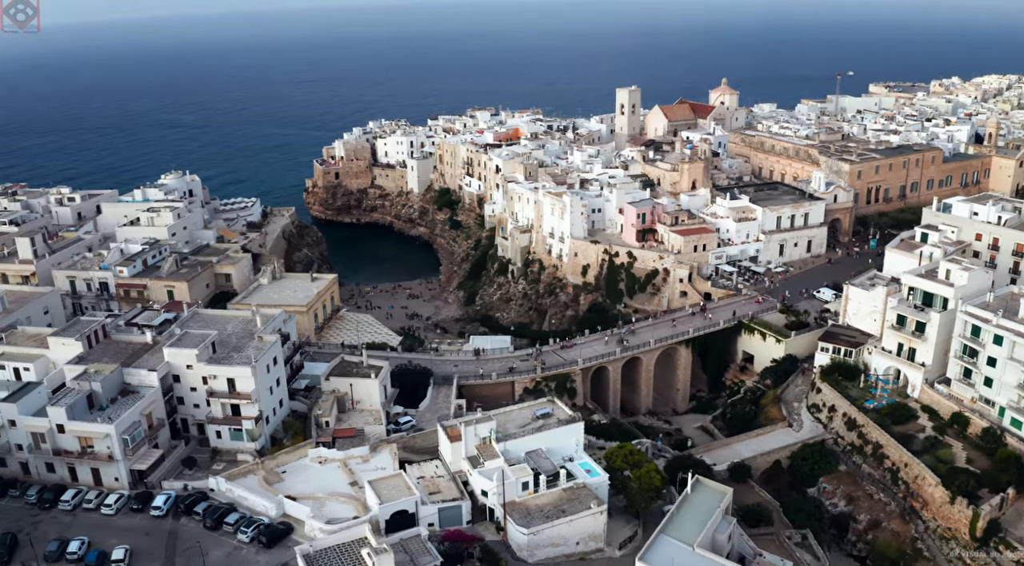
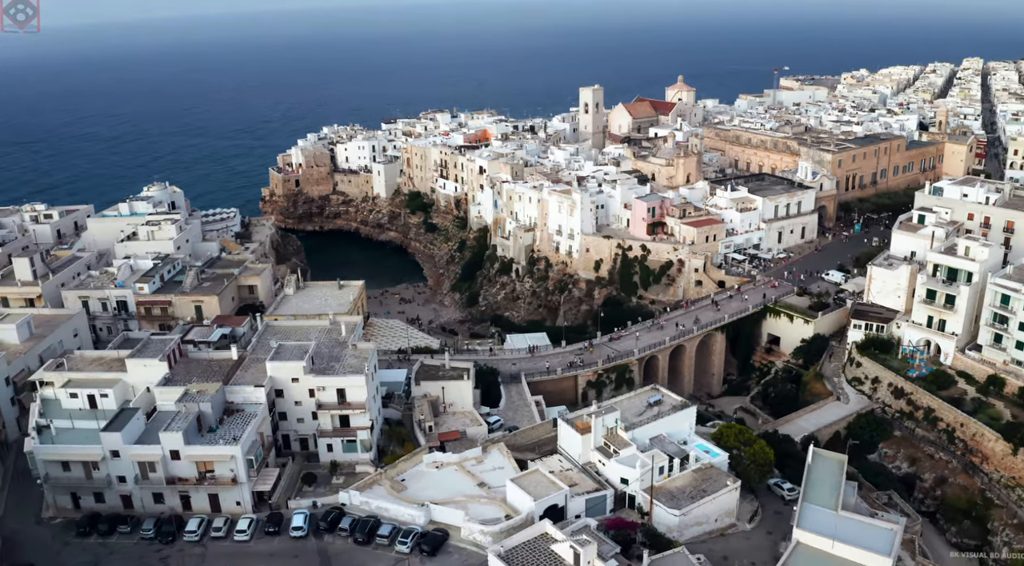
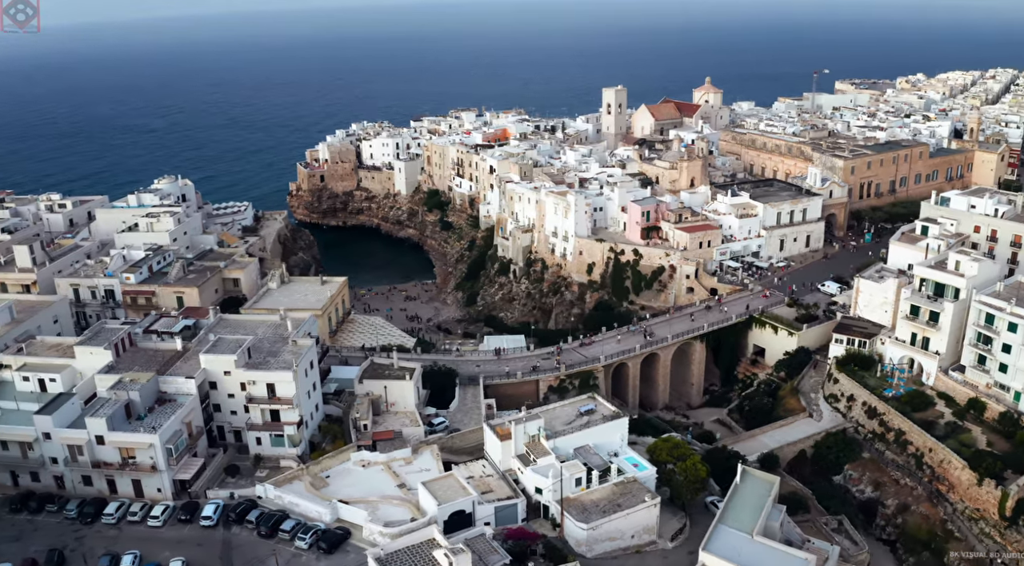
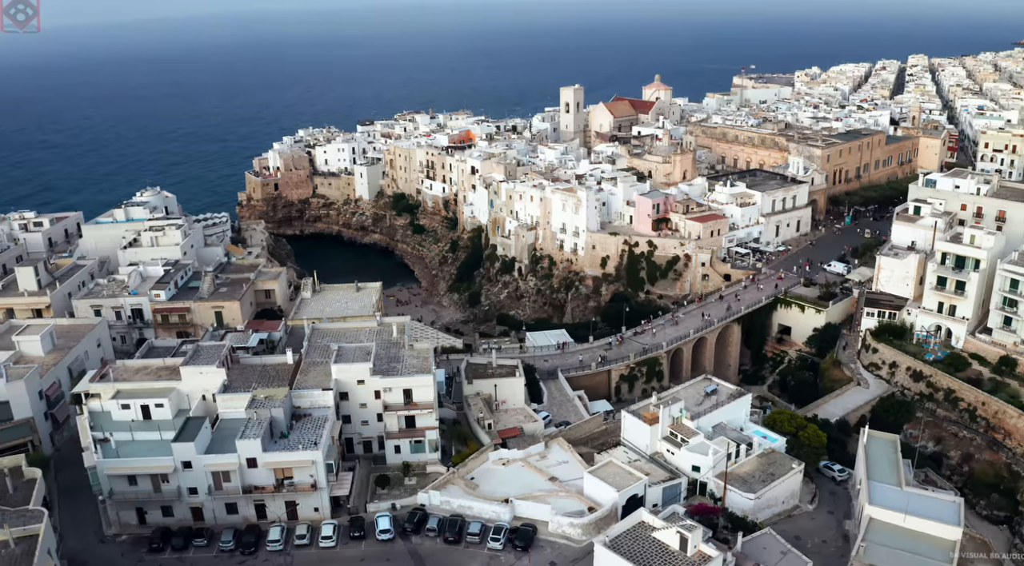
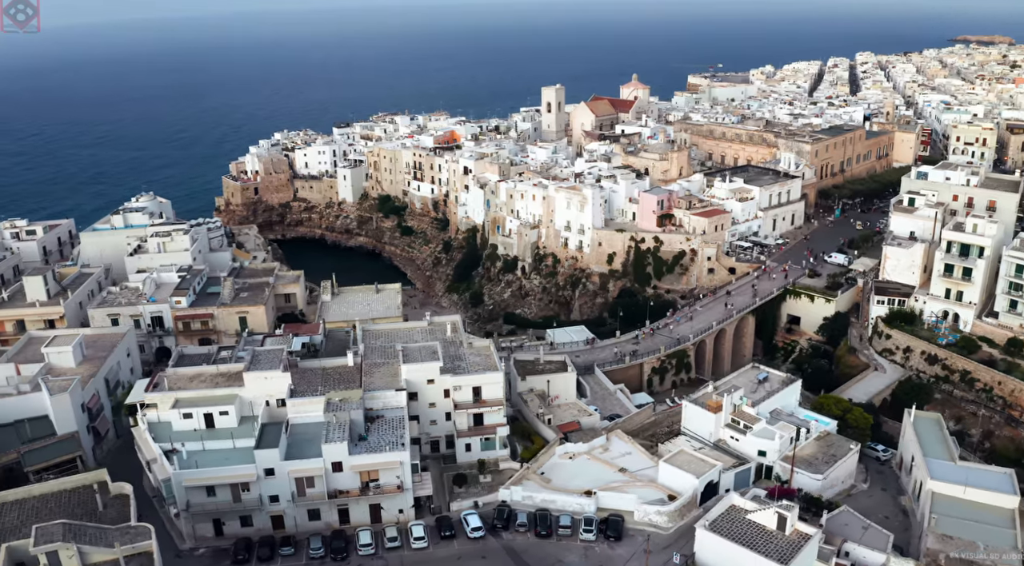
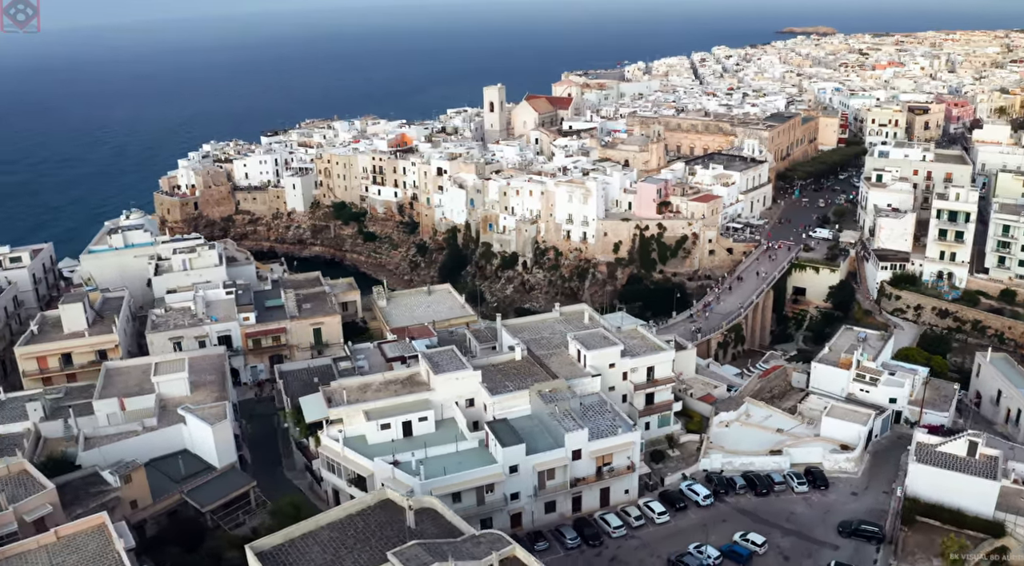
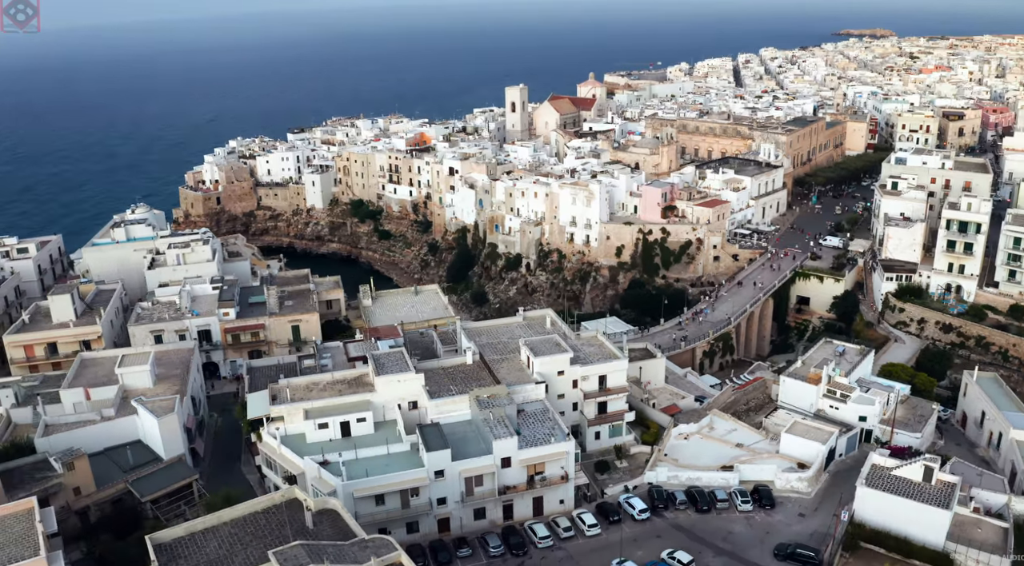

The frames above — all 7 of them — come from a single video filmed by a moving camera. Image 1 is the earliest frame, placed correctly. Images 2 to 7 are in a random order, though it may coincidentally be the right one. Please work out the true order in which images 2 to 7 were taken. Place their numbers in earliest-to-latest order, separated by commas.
3, 2, 4, 5, 7, 6
